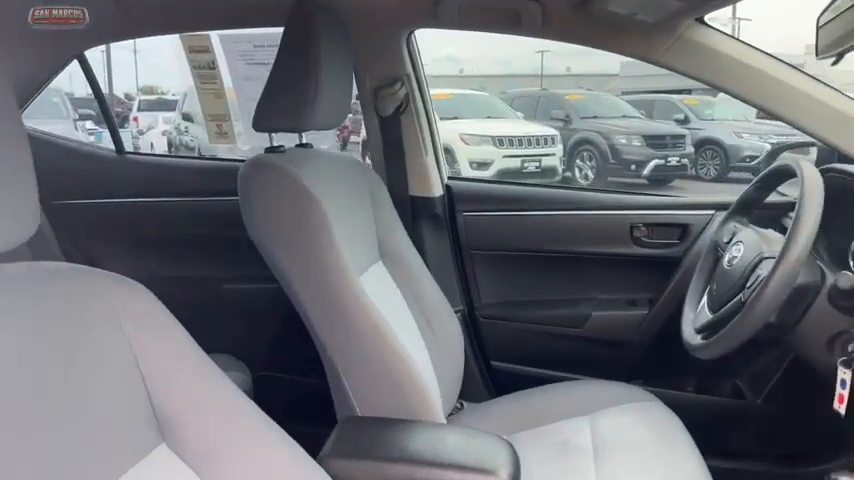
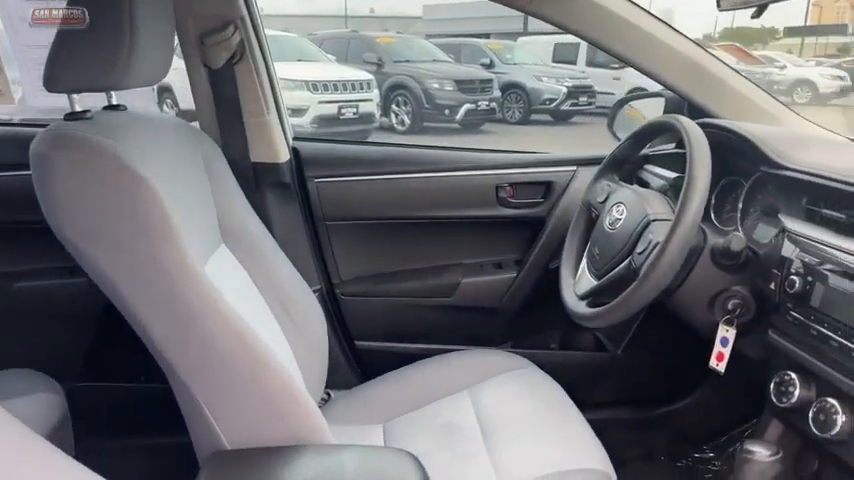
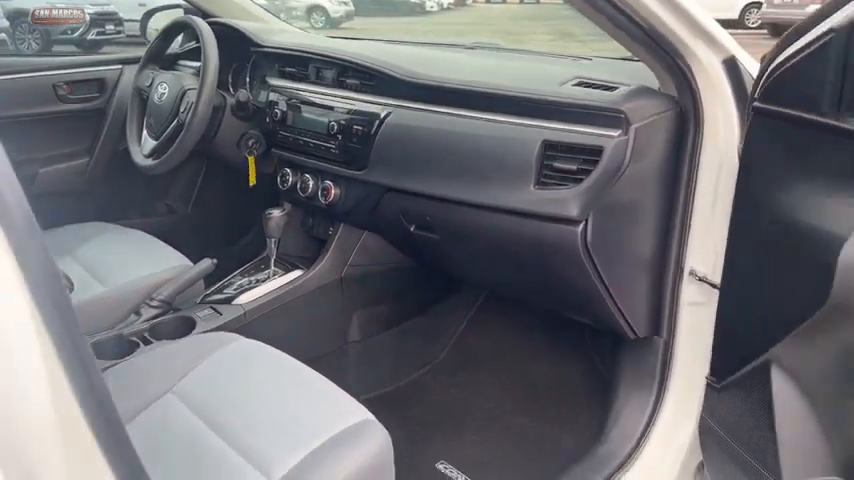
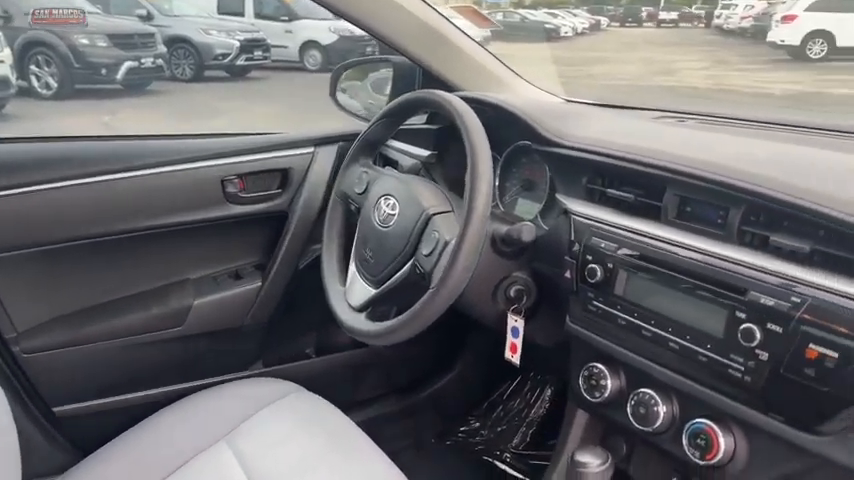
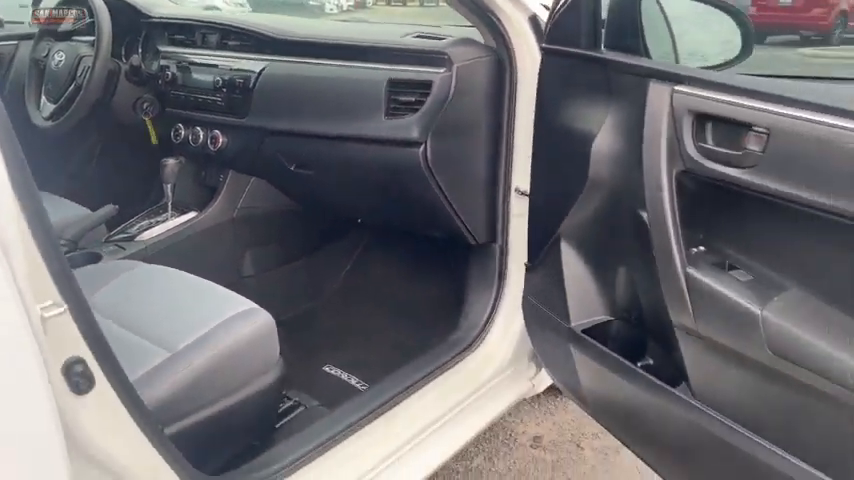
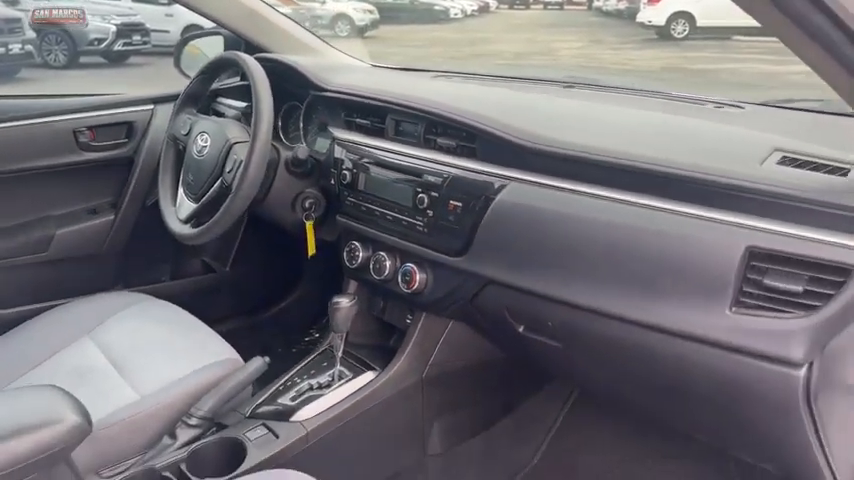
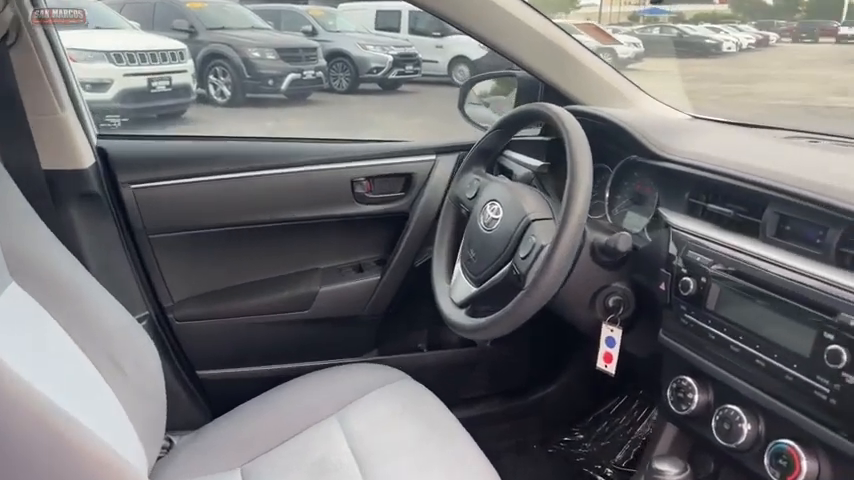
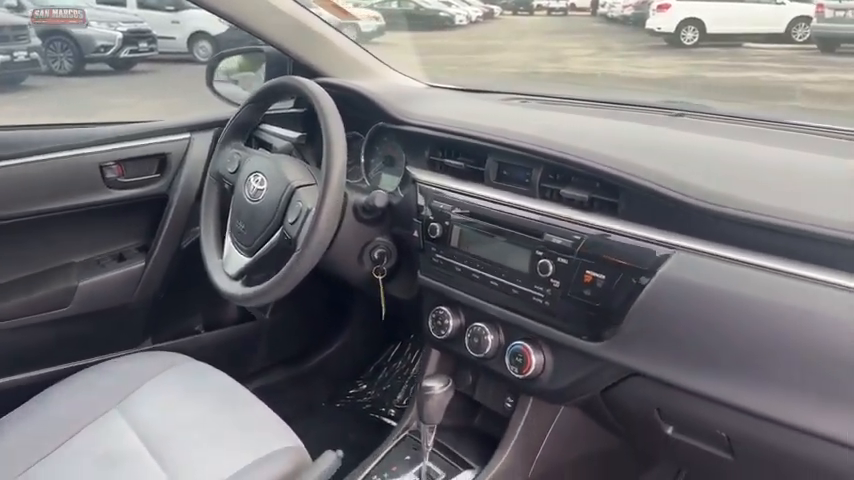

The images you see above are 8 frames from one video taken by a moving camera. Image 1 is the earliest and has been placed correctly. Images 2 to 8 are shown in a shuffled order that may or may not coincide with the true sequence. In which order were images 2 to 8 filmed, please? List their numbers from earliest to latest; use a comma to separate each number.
2, 7, 4, 8, 6, 3, 5
